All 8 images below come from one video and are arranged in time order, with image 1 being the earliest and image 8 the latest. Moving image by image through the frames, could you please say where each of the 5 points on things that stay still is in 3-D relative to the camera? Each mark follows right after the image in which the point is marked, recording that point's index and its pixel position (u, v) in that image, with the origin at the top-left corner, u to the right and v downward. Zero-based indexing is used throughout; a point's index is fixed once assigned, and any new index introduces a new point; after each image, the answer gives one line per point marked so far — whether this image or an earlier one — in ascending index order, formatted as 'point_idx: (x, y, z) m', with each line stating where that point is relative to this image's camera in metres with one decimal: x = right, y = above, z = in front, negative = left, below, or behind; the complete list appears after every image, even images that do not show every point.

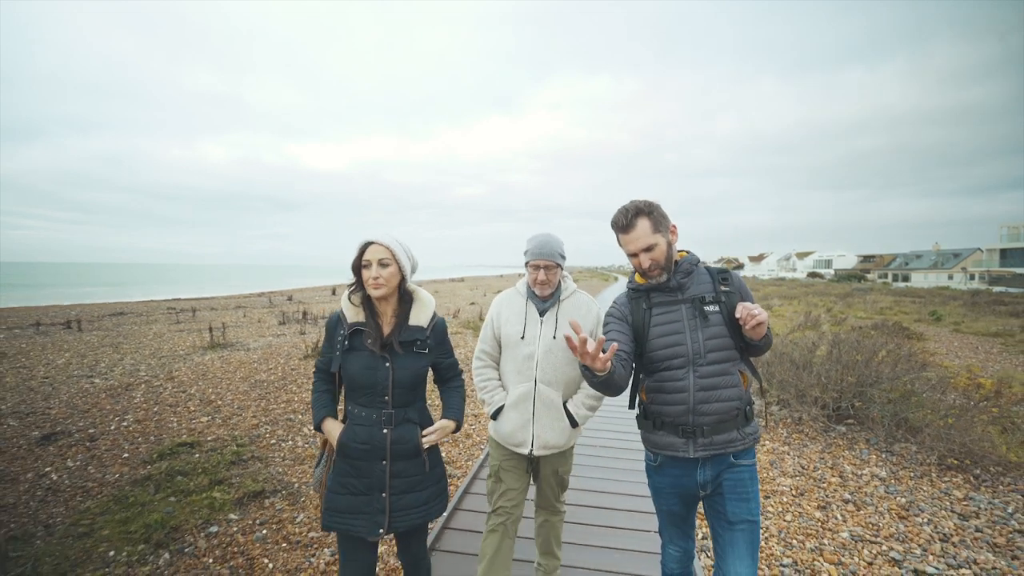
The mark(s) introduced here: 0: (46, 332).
0: (-18.7, -1.7, +18.2) m
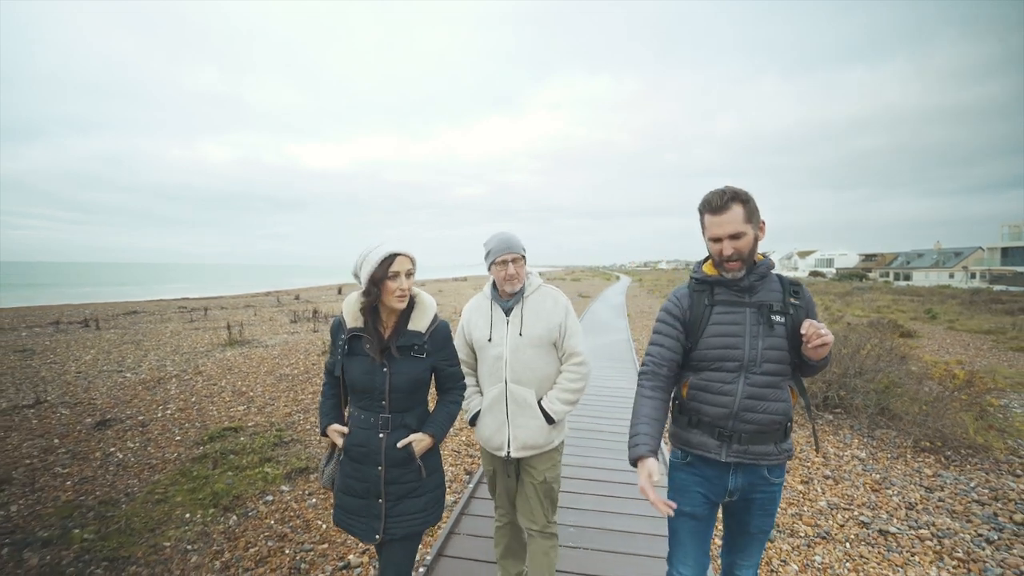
0: (-18.5, -1.7, +18.8) m
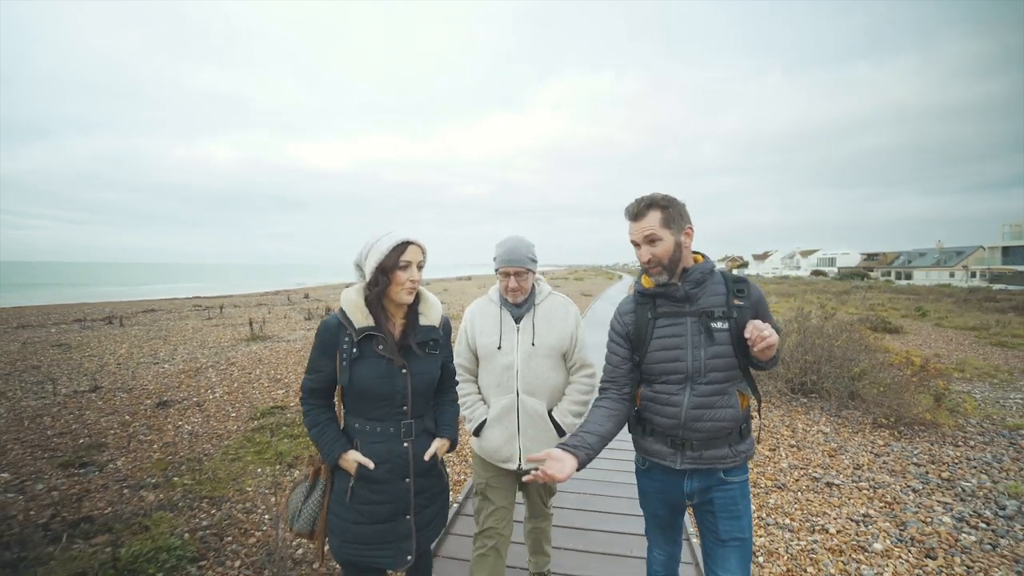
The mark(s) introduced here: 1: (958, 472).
0: (-18.3, -1.6, +19.8) m
1: (+5.3, -2.2, +5.3) m
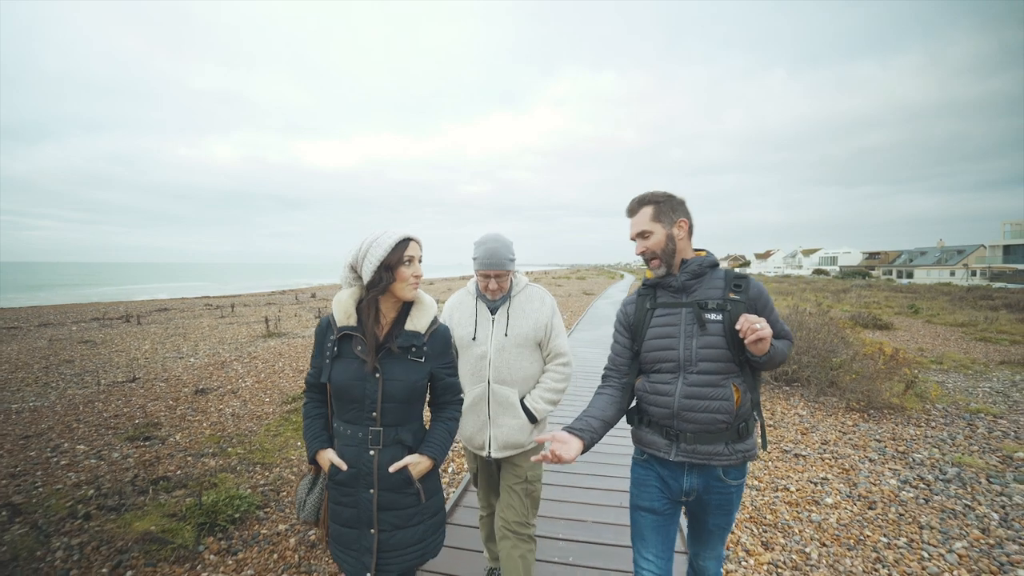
0: (-18.2, -1.6, +20.6) m
1: (+5.3, -2.1, +6.0) m
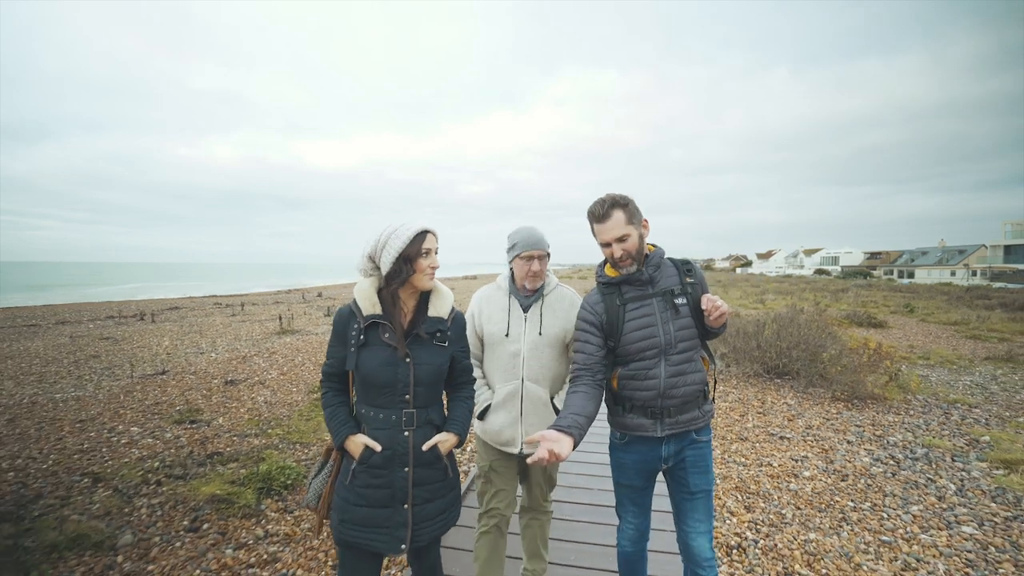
0: (-18.0, -1.5, +21.2) m
1: (+5.5, -2.1, +6.5) m
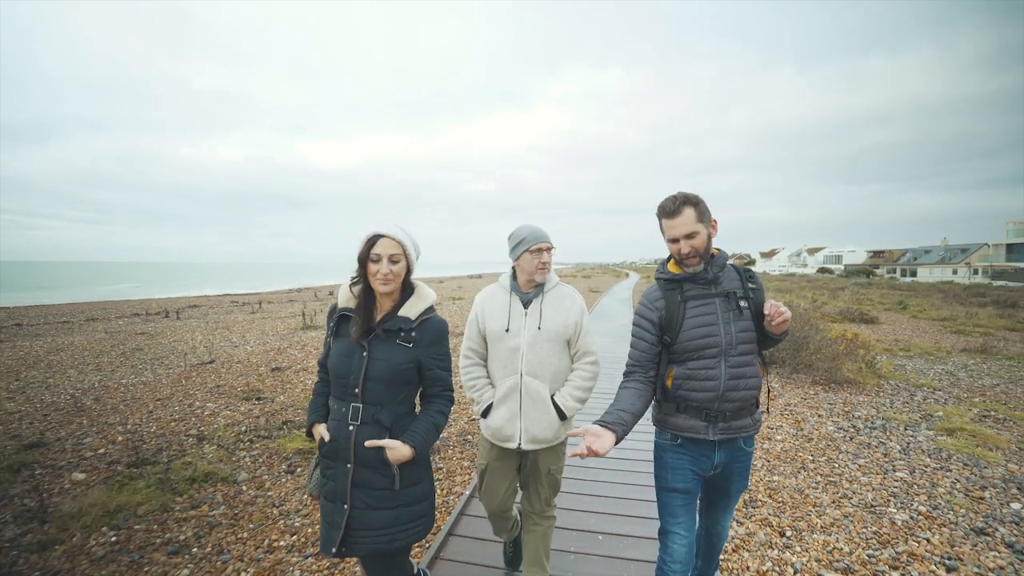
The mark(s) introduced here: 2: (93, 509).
0: (-17.6, -1.5, +22.3) m
1: (+5.8, -2.0, +7.5) m
2: (-3.5, -1.8, +3.8) m
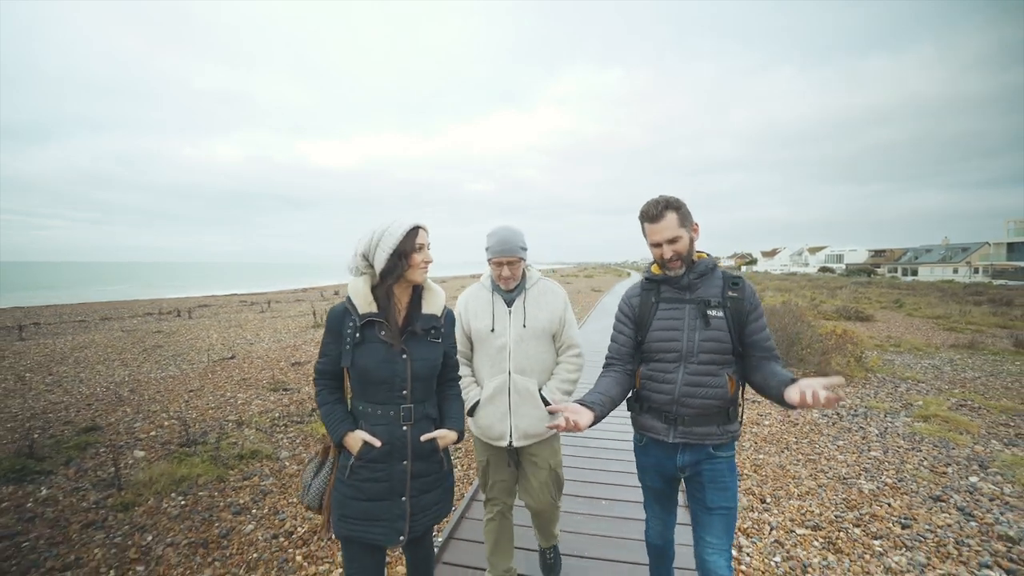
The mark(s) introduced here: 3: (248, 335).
0: (-17.4, -1.5, +22.9) m
1: (+5.9, -2.0, +8.1) m
2: (-3.3, -1.8, +4.3) m
3: (-9.6, -1.8, +16.1) m
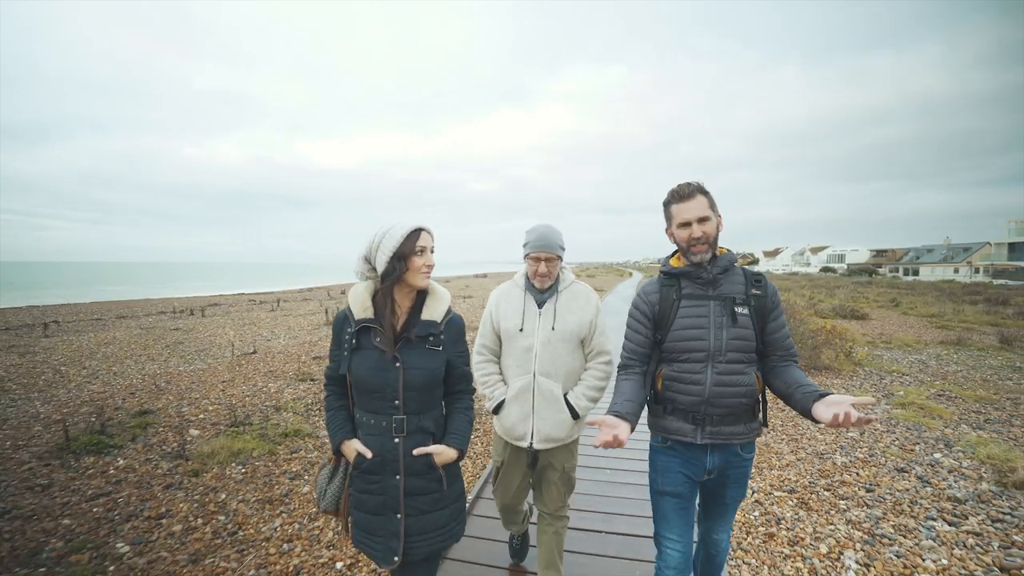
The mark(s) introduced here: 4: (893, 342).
0: (-17.2, -1.4, +23.5) m
1: (+6.1, -2.0, +8.7) m
2: (-3.2, -1.8, +4.9) m
3: (-9.4, -1.7, +16.8) m
4: (+11.8, -1.7, +13.9) m
